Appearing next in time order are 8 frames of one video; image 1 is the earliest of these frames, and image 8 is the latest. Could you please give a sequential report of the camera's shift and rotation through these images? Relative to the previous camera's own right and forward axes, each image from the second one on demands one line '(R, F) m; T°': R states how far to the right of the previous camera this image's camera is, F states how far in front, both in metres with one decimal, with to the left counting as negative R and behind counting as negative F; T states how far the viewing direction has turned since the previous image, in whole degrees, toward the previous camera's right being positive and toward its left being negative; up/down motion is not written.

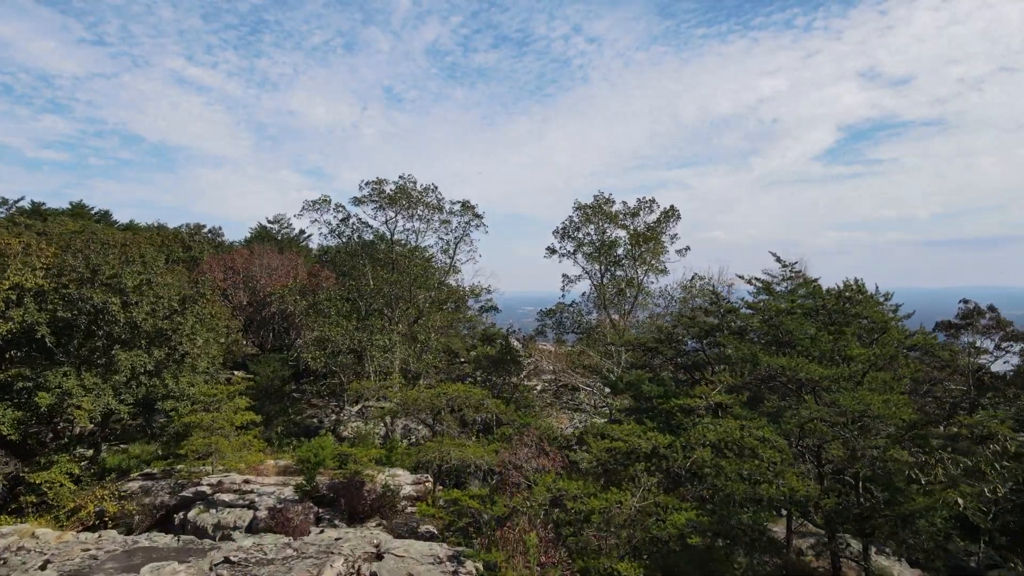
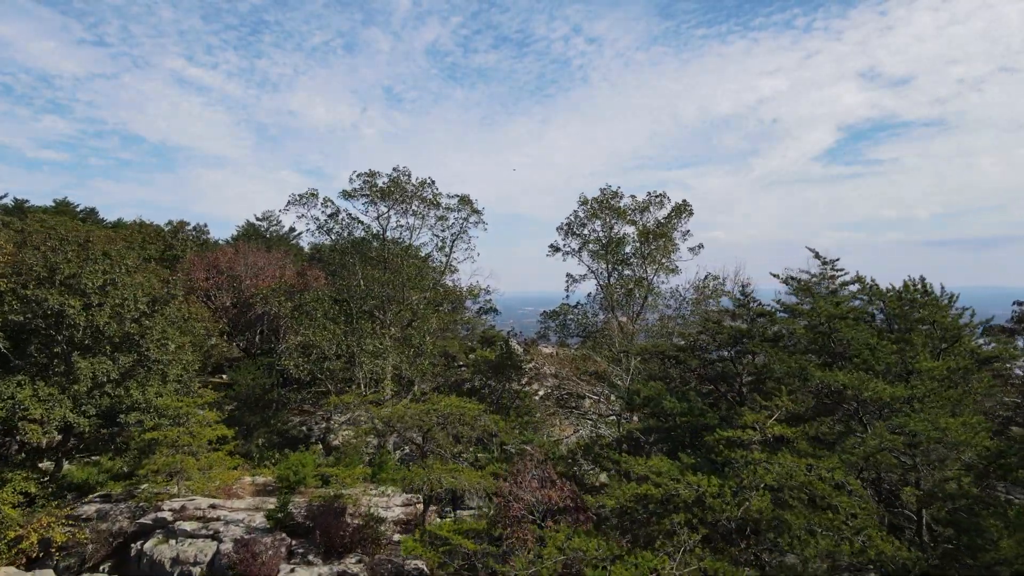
(0.0, +1.4) m; 0°
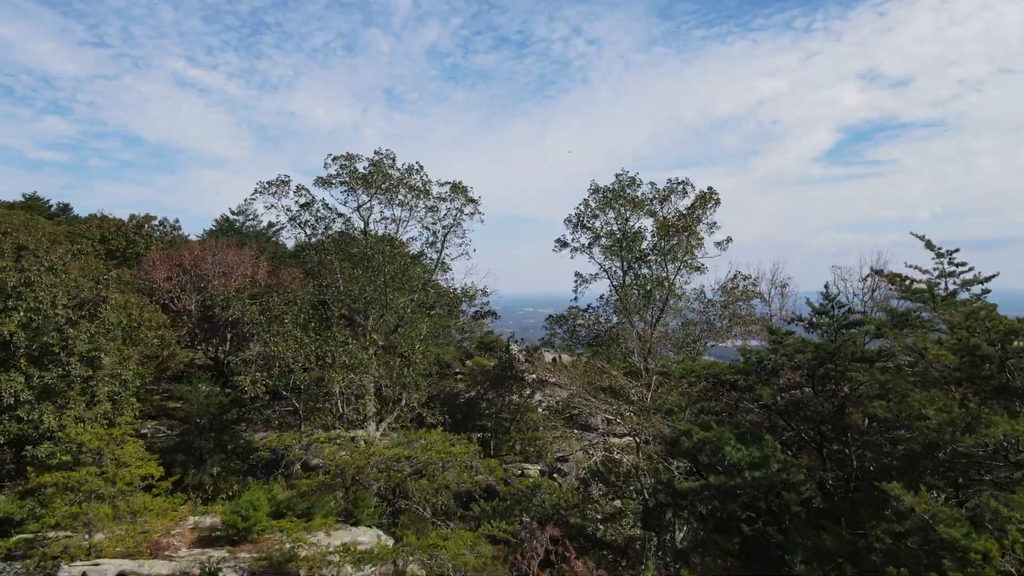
(0.0, +2.5) m; 0°
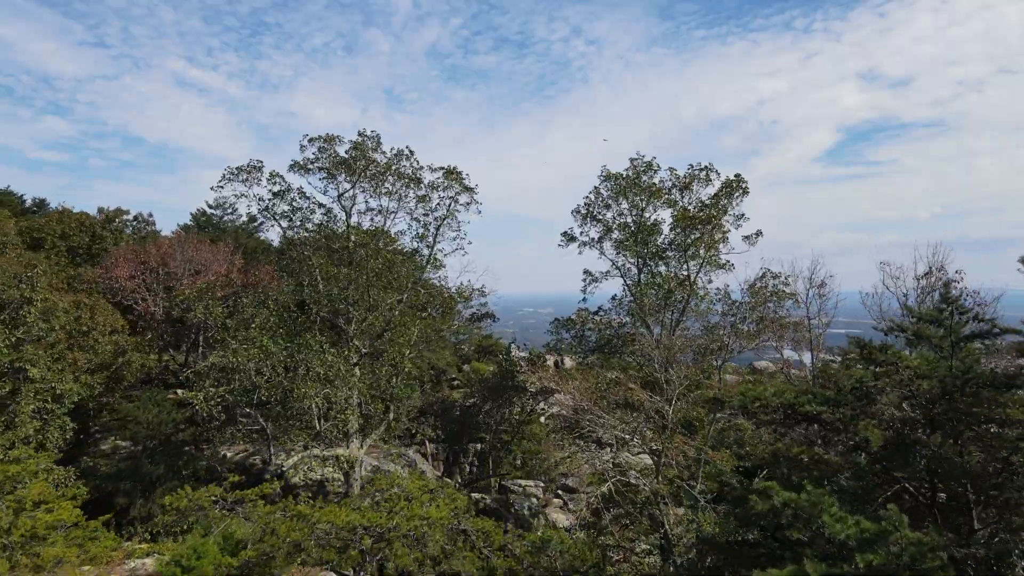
(0.0, +1.9) m; 0°
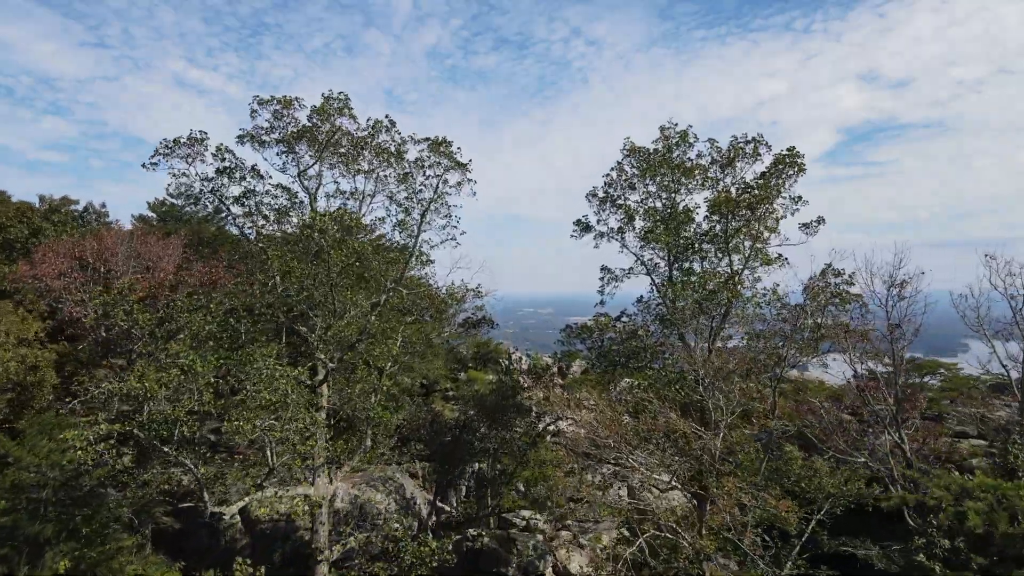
(0.0, +2.8) m; 0°
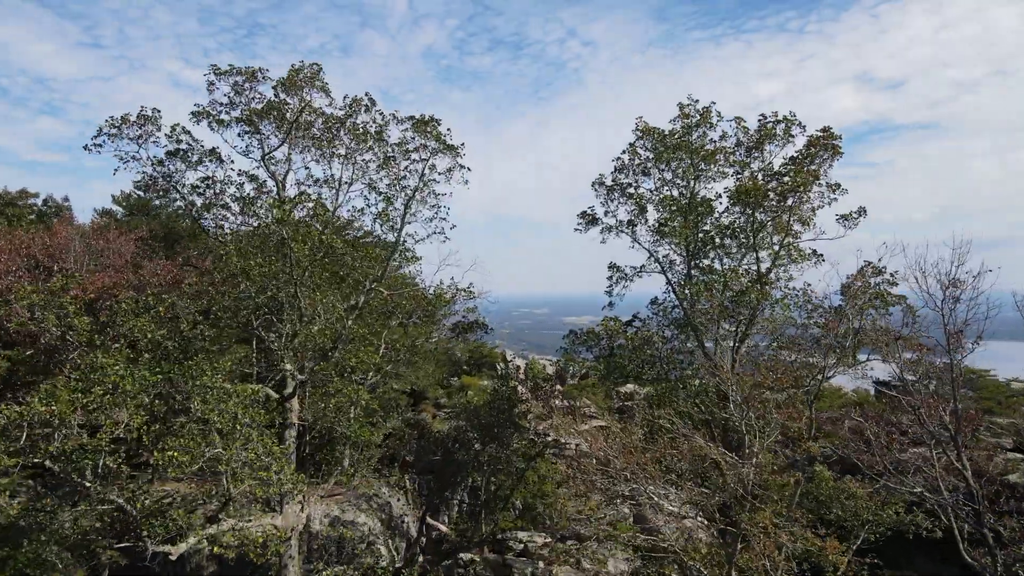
(0.0, +1.5) m; 0°
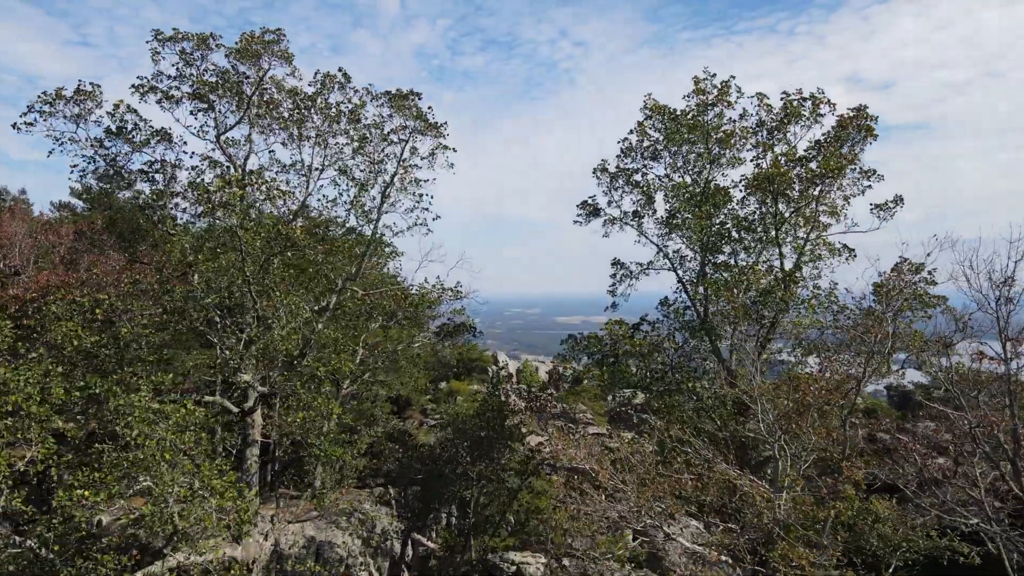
(0.0, +1.3) m; +1°
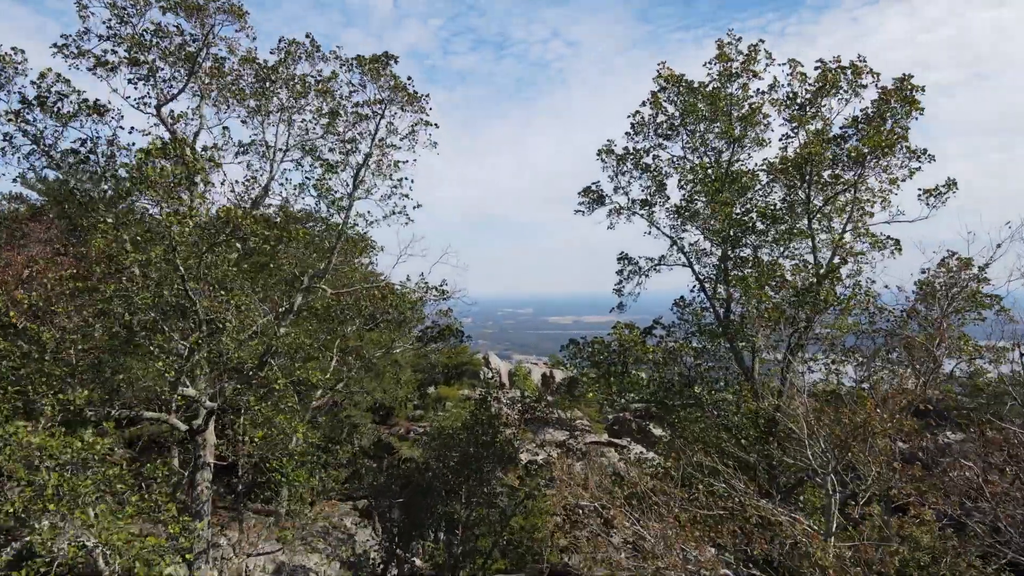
(0.0, +1.3) m; +1°
